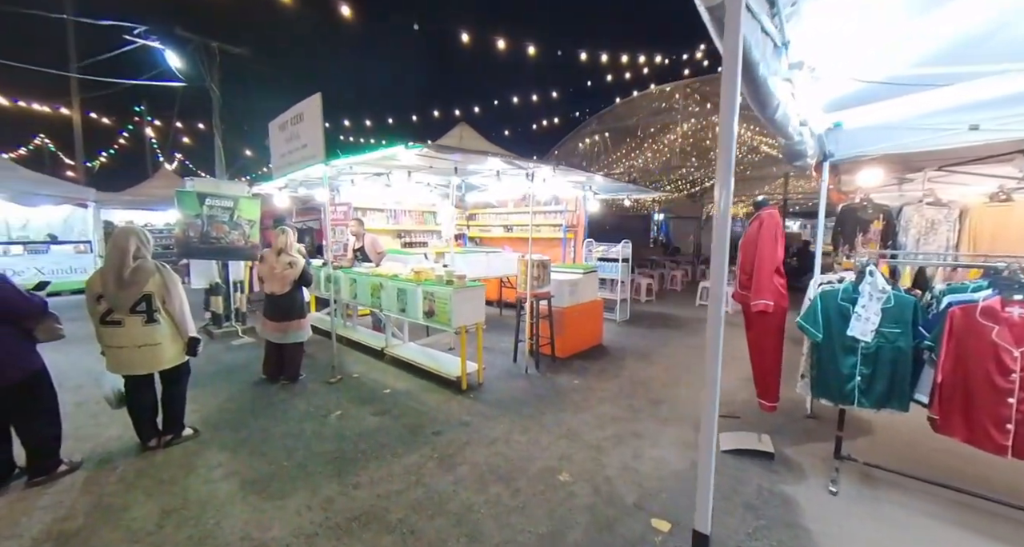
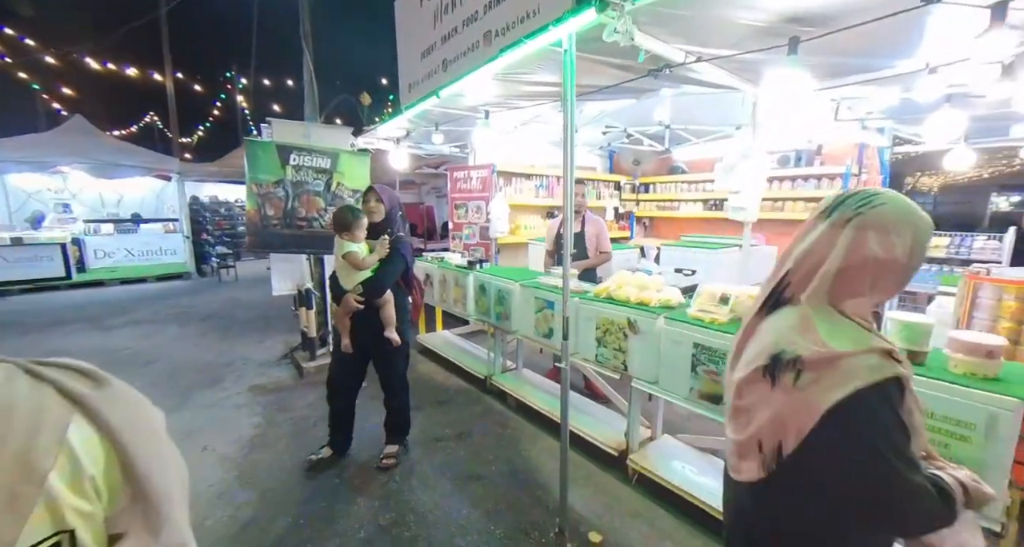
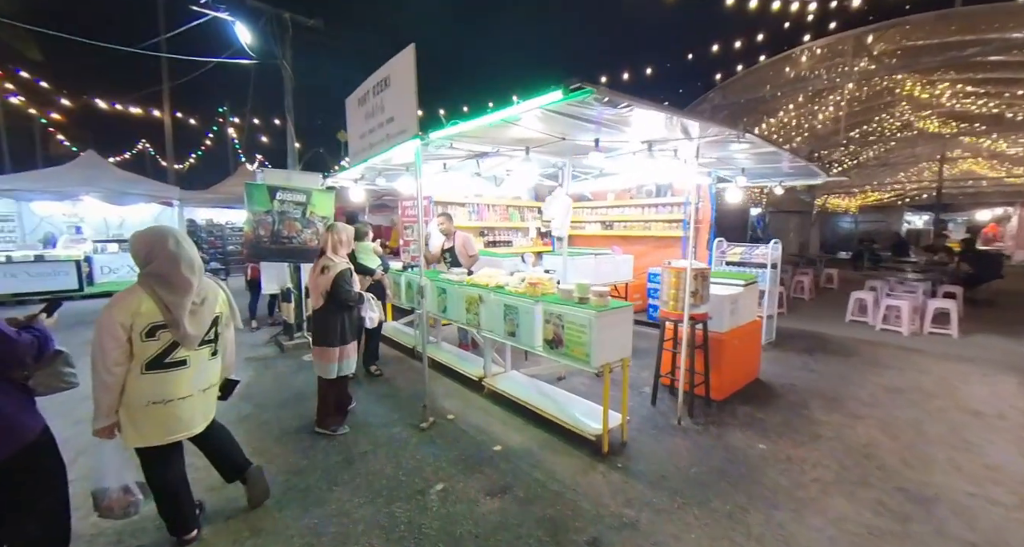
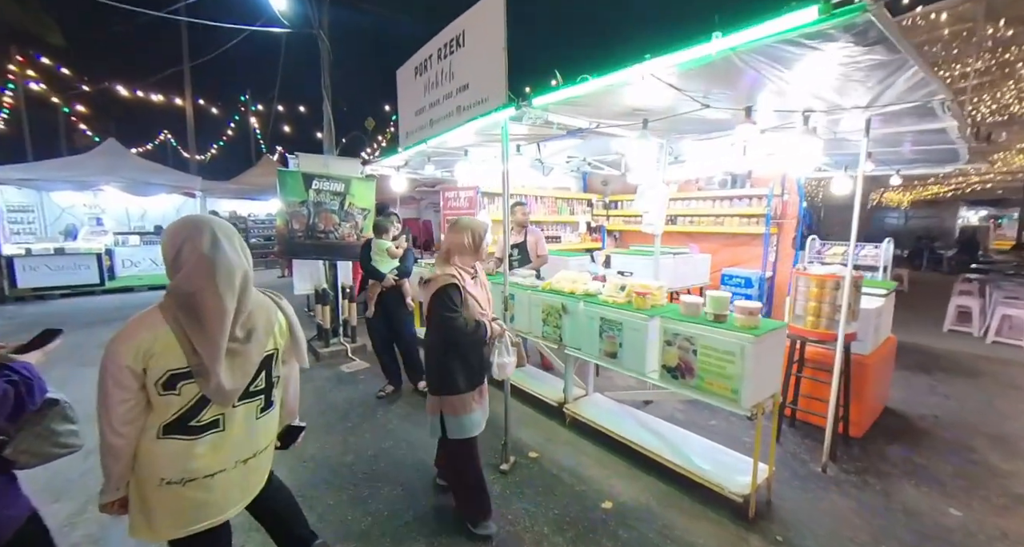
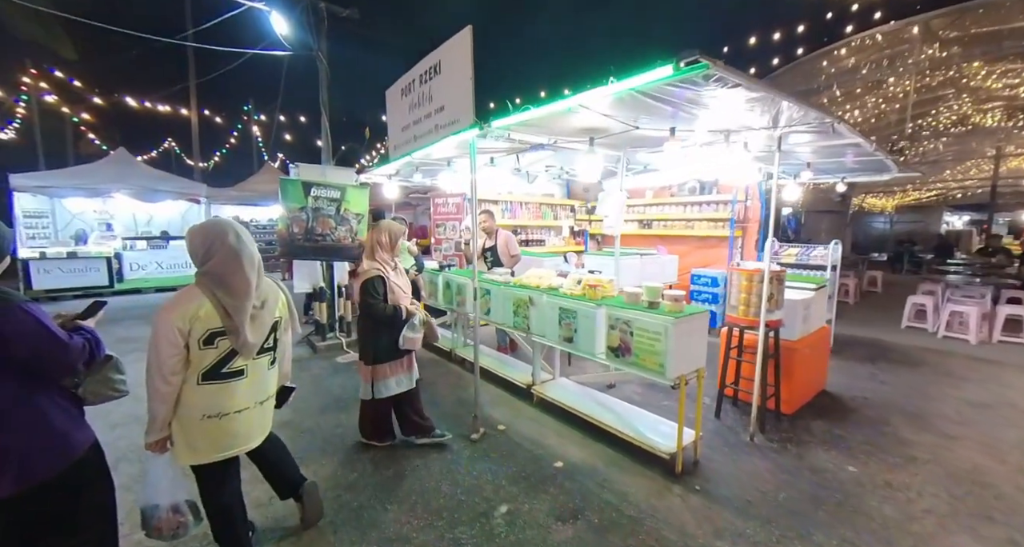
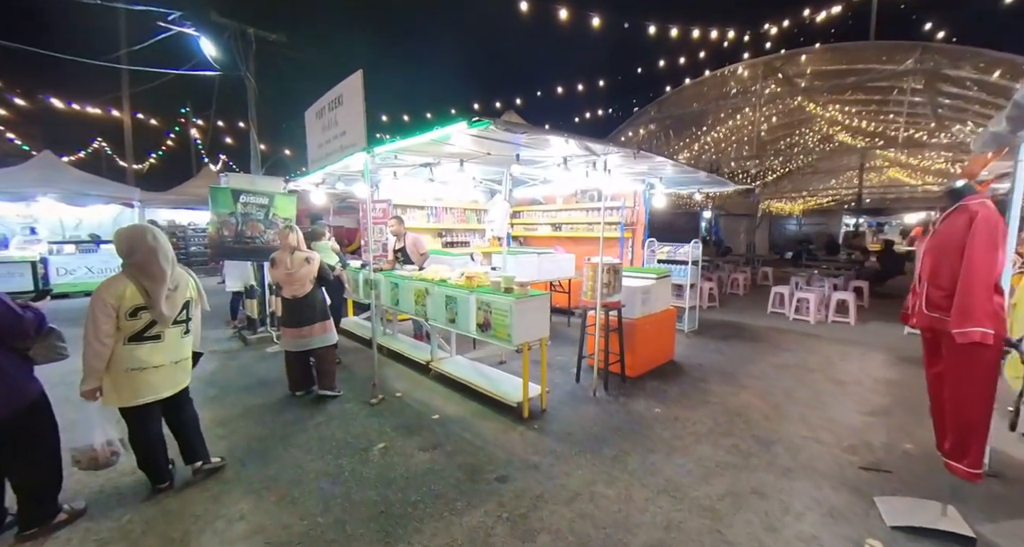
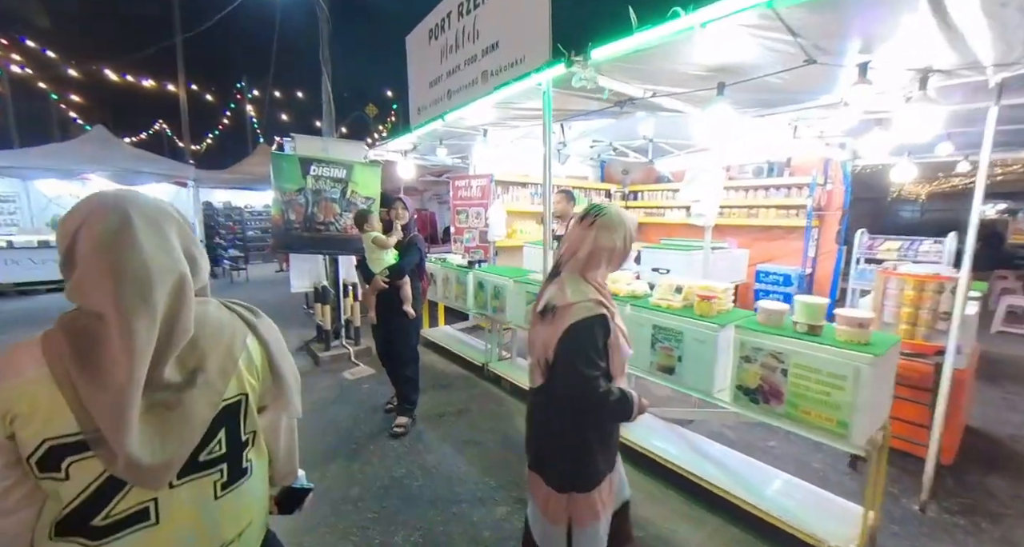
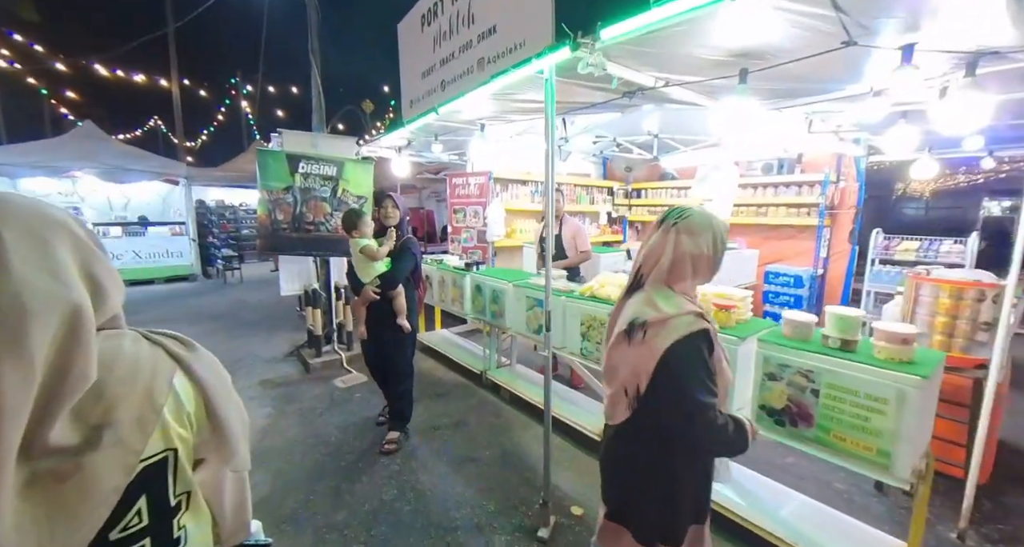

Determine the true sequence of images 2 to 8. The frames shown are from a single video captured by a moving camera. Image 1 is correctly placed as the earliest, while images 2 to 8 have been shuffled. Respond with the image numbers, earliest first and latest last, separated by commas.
6, 3, 5, 4, 7, 8, 2
